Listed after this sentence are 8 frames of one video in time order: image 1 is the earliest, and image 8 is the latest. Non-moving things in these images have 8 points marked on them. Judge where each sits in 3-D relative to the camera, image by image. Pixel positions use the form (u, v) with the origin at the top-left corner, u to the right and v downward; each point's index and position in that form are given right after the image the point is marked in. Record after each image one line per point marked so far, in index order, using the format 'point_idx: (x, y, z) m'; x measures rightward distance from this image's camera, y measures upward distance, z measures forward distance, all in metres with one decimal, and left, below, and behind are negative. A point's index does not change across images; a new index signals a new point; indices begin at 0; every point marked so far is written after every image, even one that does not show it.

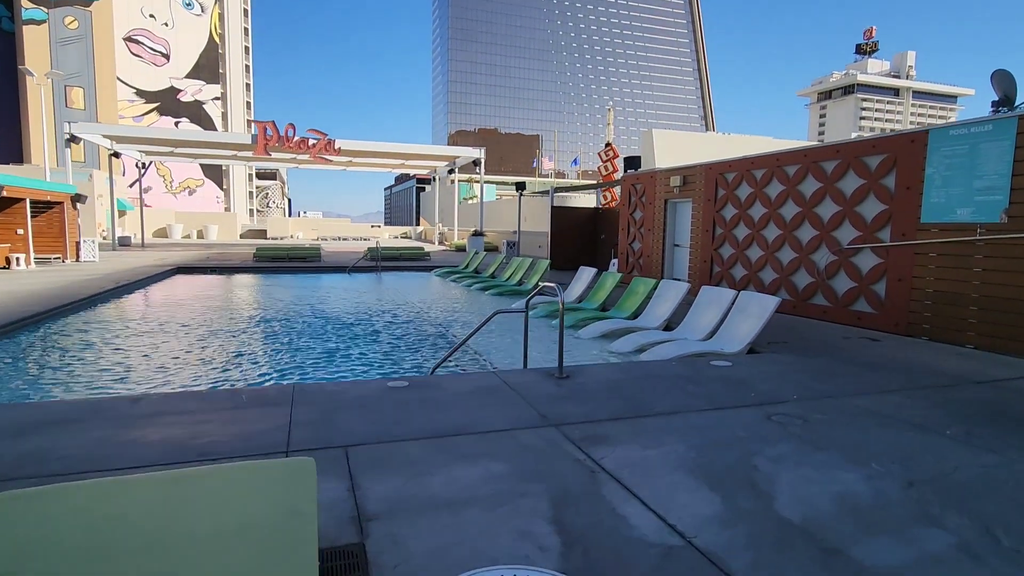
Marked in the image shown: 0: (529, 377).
0: (+0.1, -0.9, +5.5) m
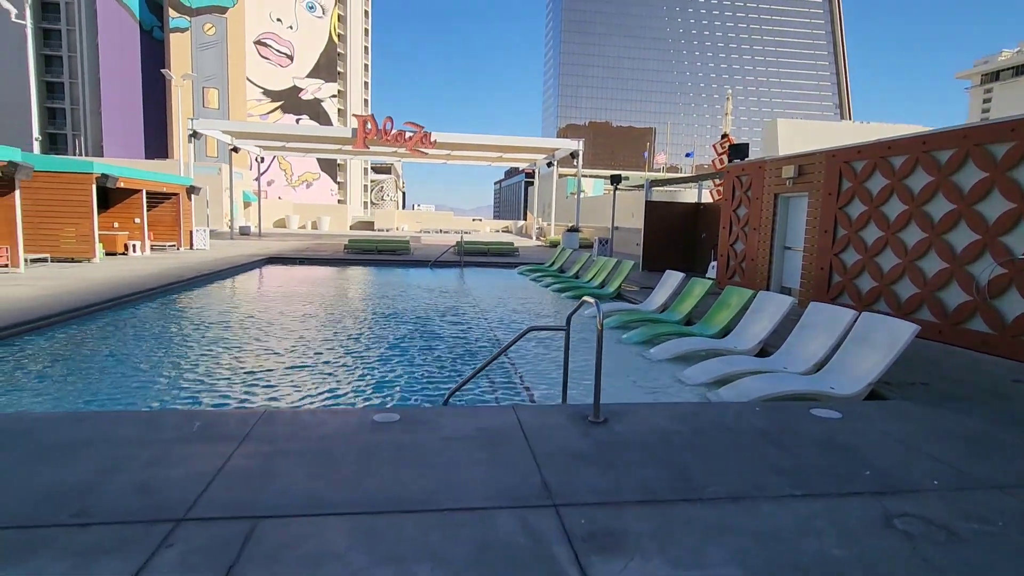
0: (+0.3, -1.0, +4.3) m
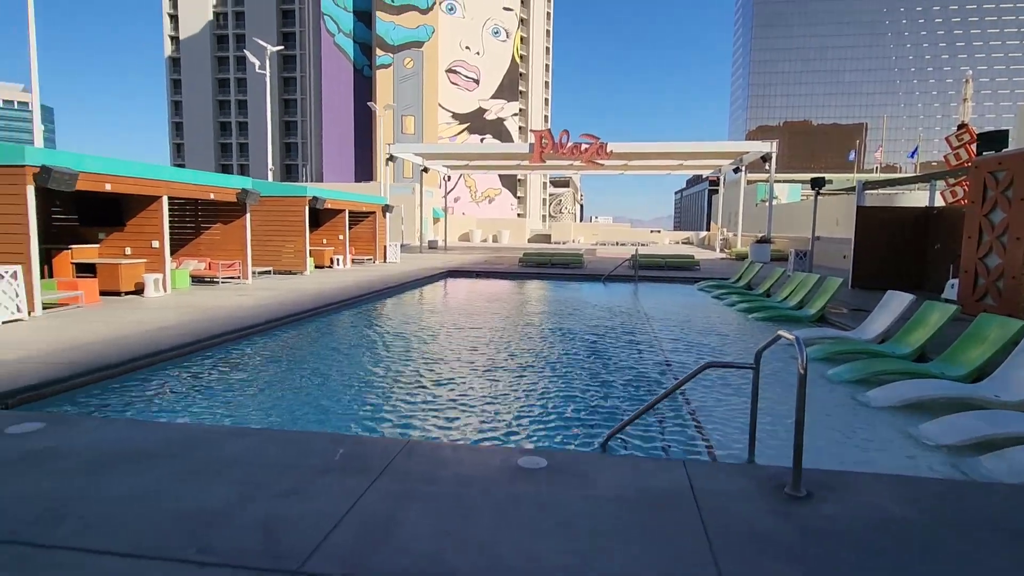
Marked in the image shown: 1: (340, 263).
0: (+1.3, -1.2, +3.4) m
1: (-6.0, +0.9, +19.9) m
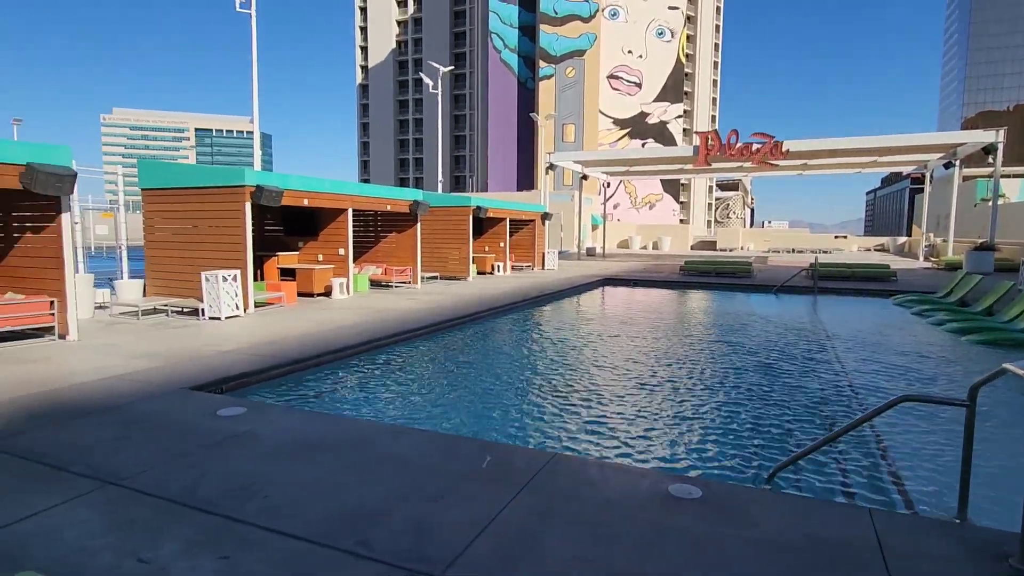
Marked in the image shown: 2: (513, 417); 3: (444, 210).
0: (+2.1, -1.3, +2.8) m
1: (-0.4, +0.7, +20.7) m
2: (0.0, -1.3, +5.8) m
3: (-2.2, +2.5, +18.3) m
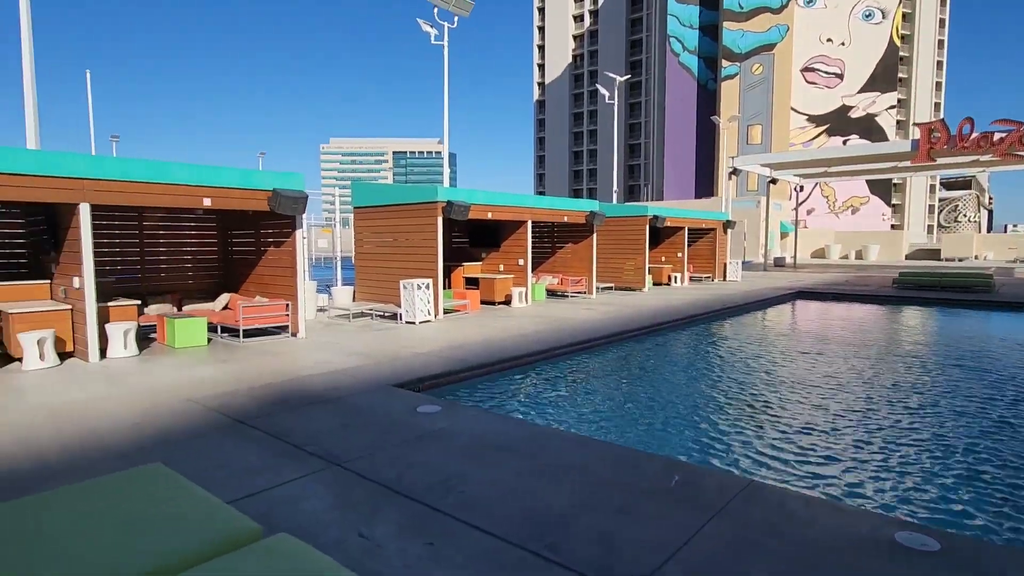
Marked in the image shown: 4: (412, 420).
0: (+2.9, -1.4, +2.0) m
1: (+5.7, +0.3, +19.9) m
2: (+1.8, -1.4, +5.5) m
3: (+3.4, +2.1, +18.2) m
4: (-0.9, -1.2, +5.1) m
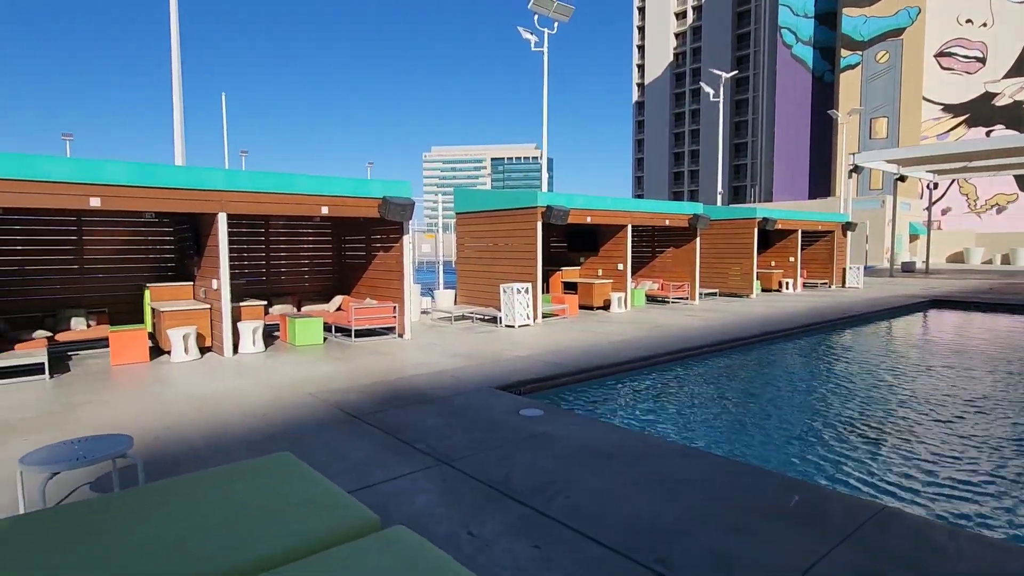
0: (+3.3, -1.4, +1.5) m
1: (+9.0, 0.0, +18.7) m
2: (+2.7, -1.5, +5.1) m
3: (+6.4, +2.0, +17.4) m
4: (0.0, -1.2, +5.1) m
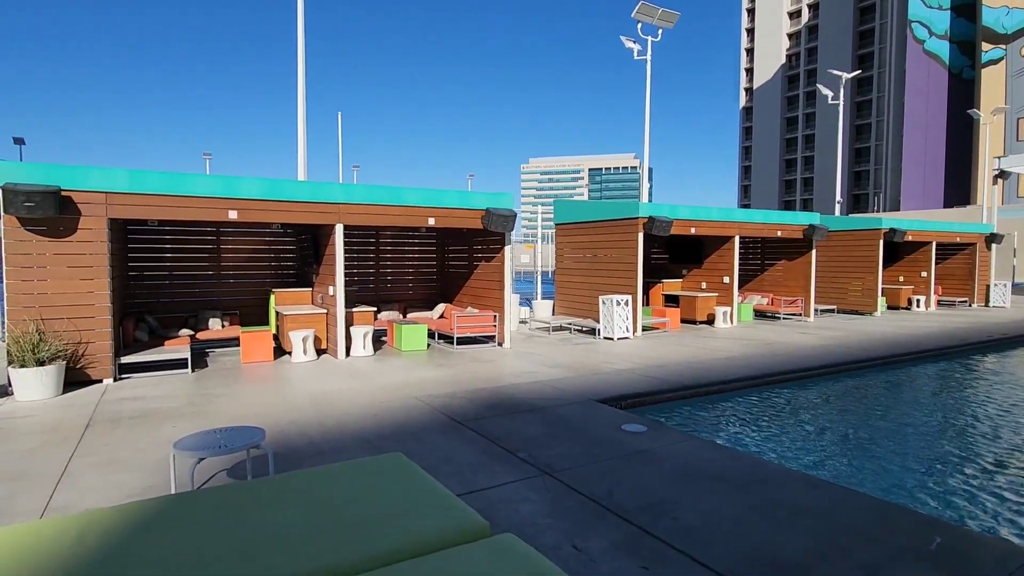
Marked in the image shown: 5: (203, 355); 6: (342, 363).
0: (+3.5, -1.5, +1.0) m
1: (+12.0, -0.5, +16.9) m
2: (+3.6, -1.6, +4.6) m
3: (+9.3, +1.5, +16.1) m
4: (+0.9, -1.3, +5.0) m
5: (-5.4, -1.2, +10.1) m
6: (-2.8, -1.2, +9.4) m
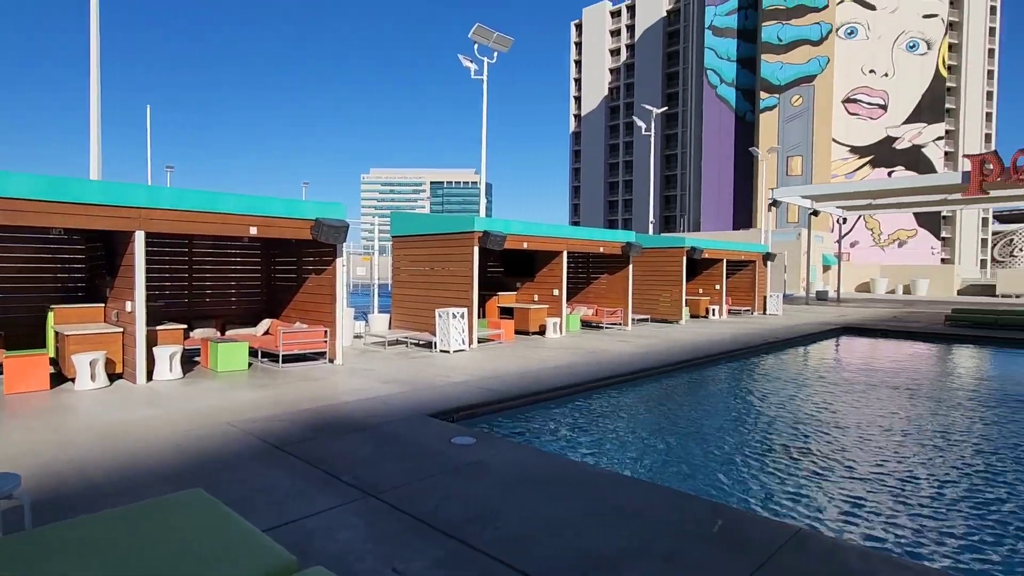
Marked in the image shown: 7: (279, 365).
0: (+3.0, -1.5, +1.8) m
1: (+6.9, -0.9, +19.5) m
2: (+2.1, -1.7, +5.3) m
3: (+4.5, +1.1, +18.0) m
4: (-0.6, -1.4, +5.0) m
5: (-8.1, -1.4, +8.2) m
6: (-5.3, -1.4, +8.2) m
7: (-4.1, -1.4, +10.2) m
